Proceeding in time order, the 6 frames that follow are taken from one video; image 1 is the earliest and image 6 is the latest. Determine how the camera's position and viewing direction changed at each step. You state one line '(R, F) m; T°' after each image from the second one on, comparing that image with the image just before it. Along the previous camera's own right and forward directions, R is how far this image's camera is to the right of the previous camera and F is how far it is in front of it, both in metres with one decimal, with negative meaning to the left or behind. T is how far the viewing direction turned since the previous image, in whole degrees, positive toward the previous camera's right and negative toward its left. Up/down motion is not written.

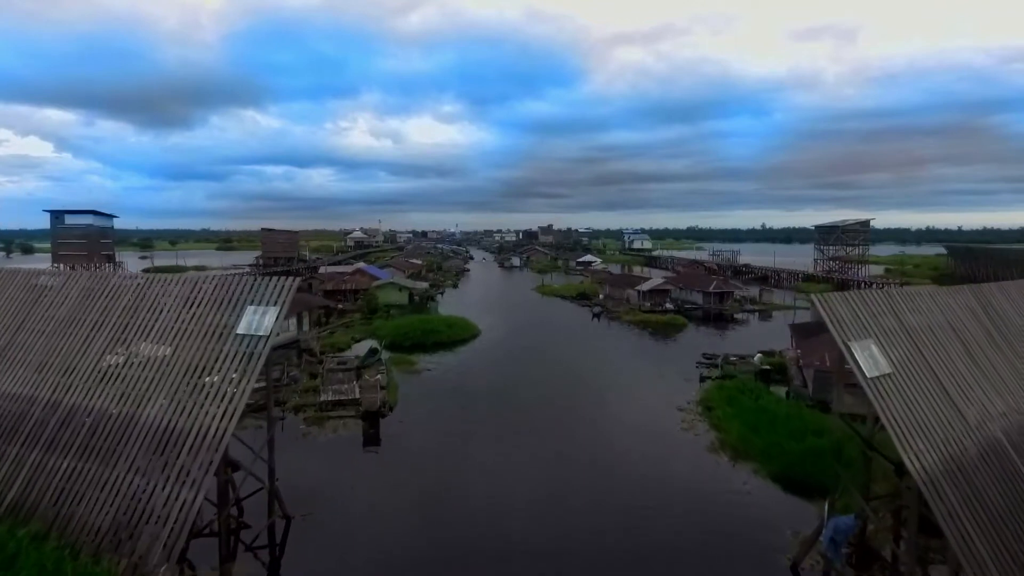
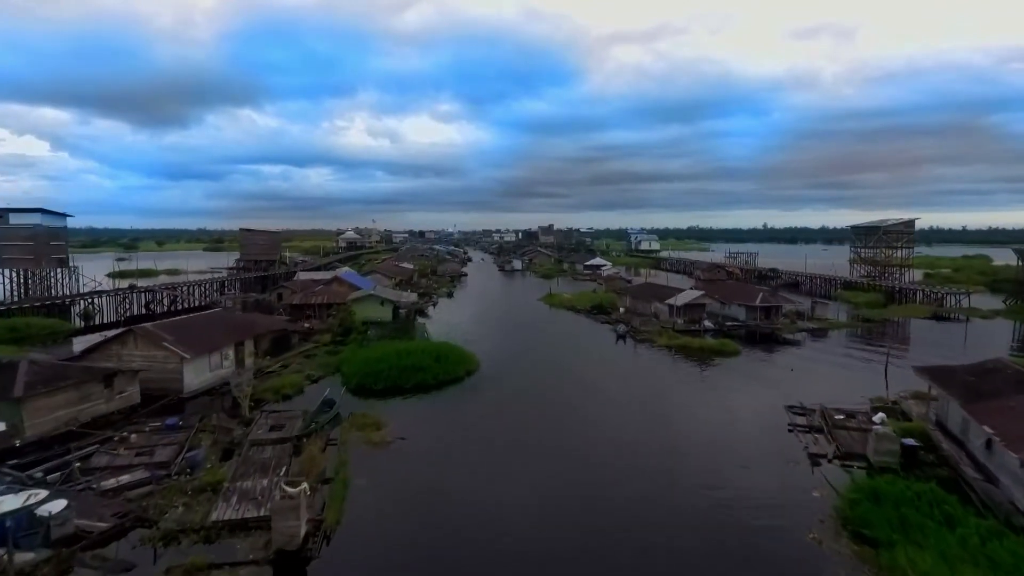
(-0.4, +7.0) m; 0°
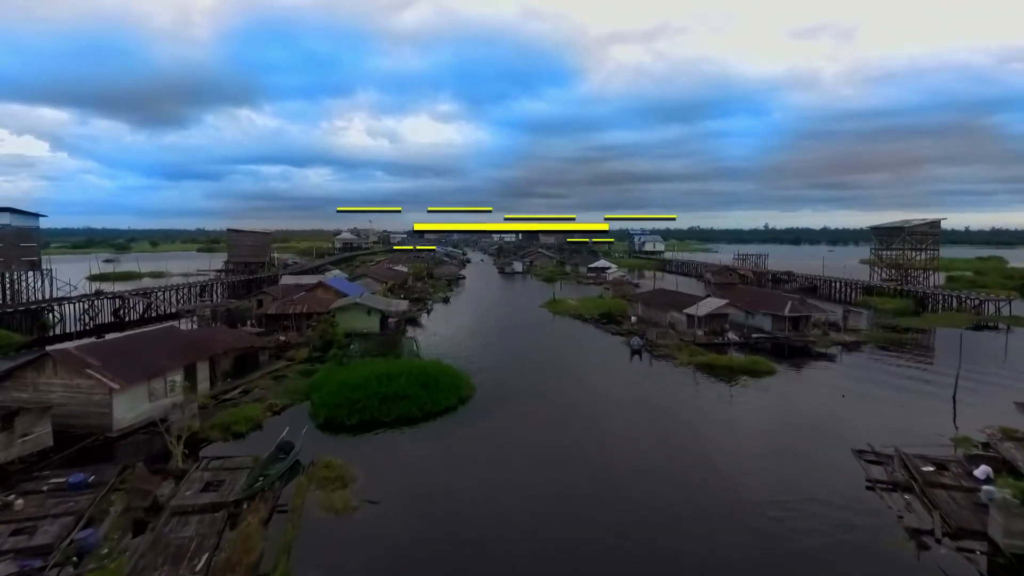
(-0.1, +3.4) m; 0°
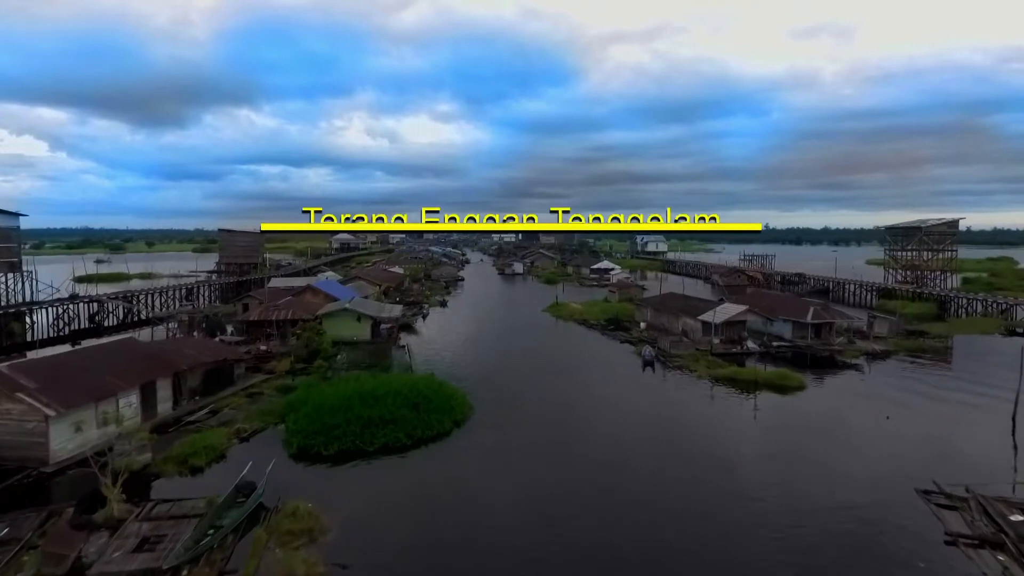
(-0.1, +2.2) m; 0°
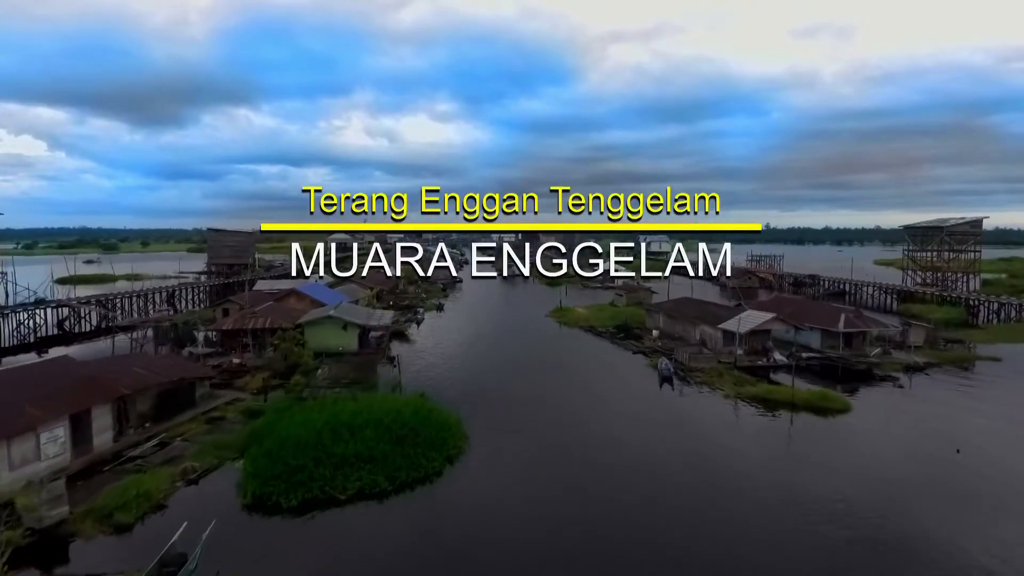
(-0.1, +2.6) m; 0°
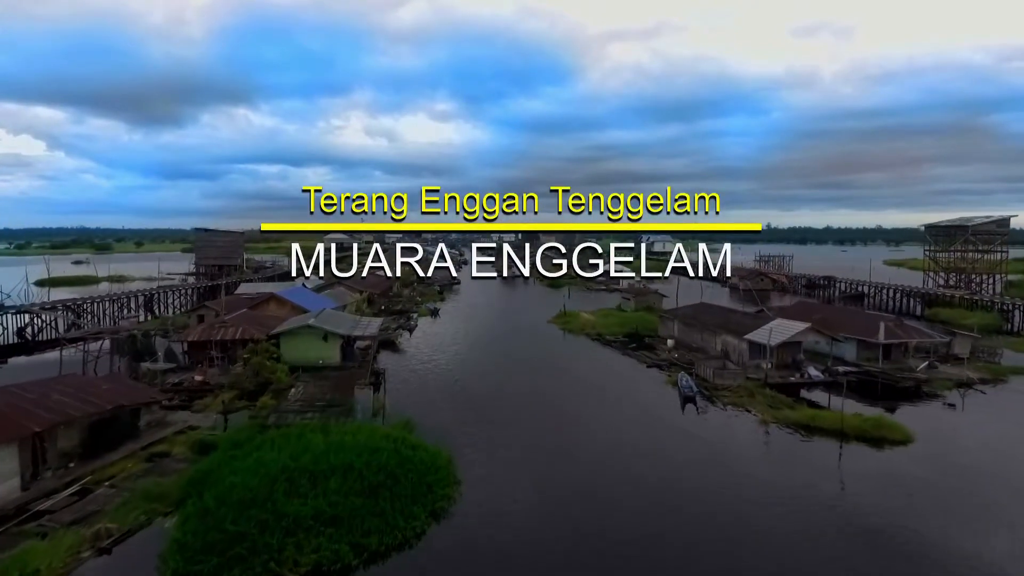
(0.0, +2.7) m; 0°
